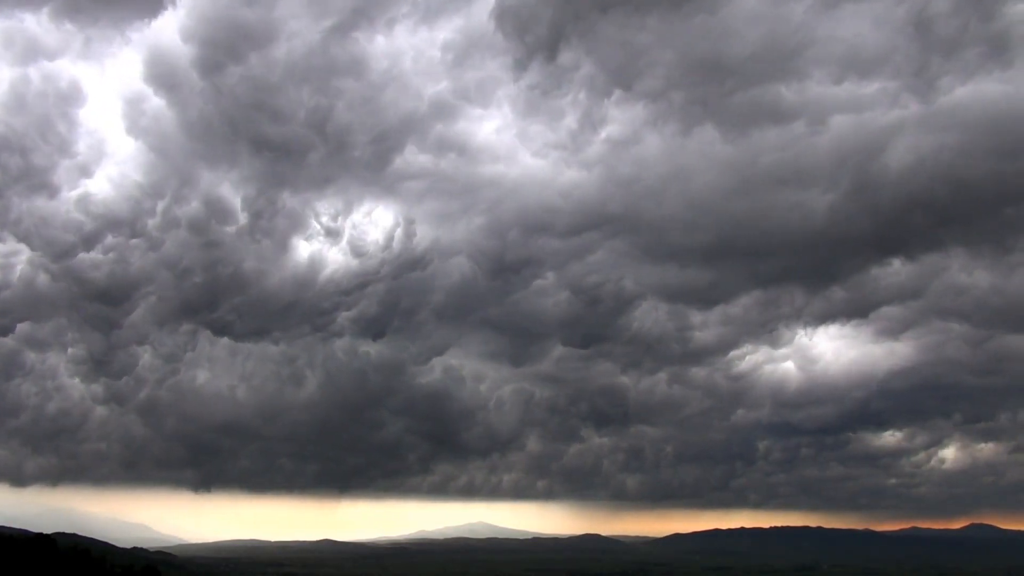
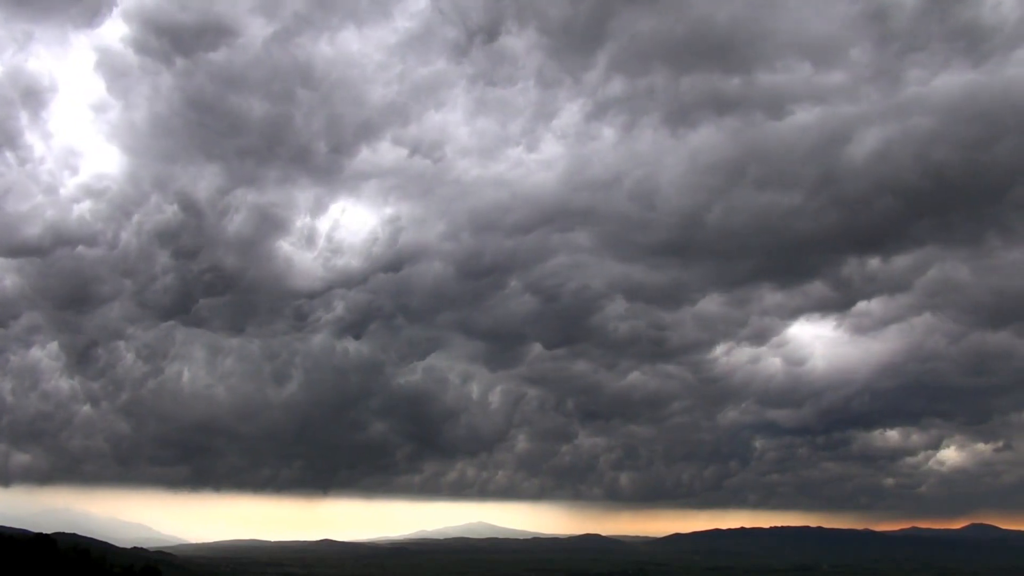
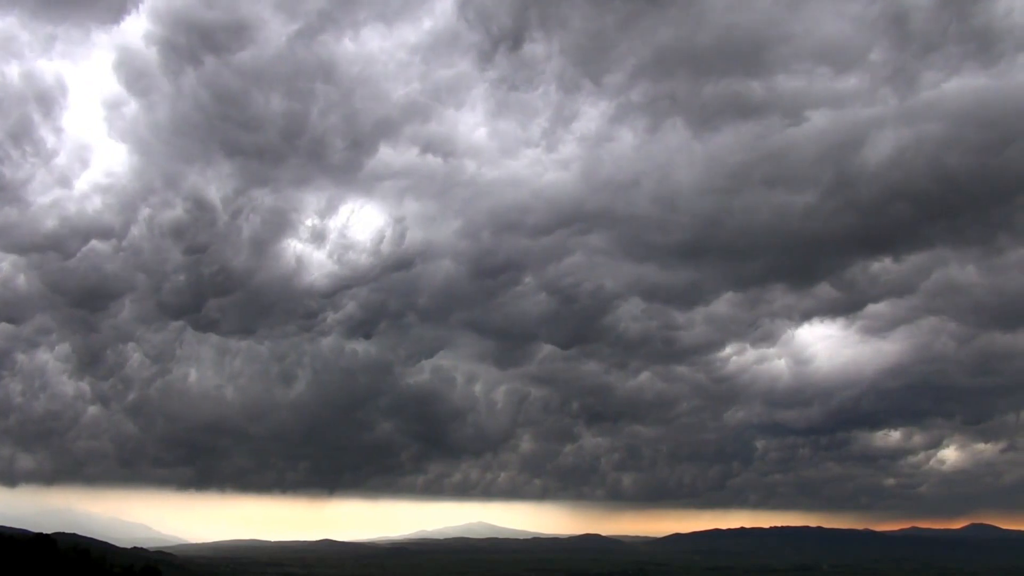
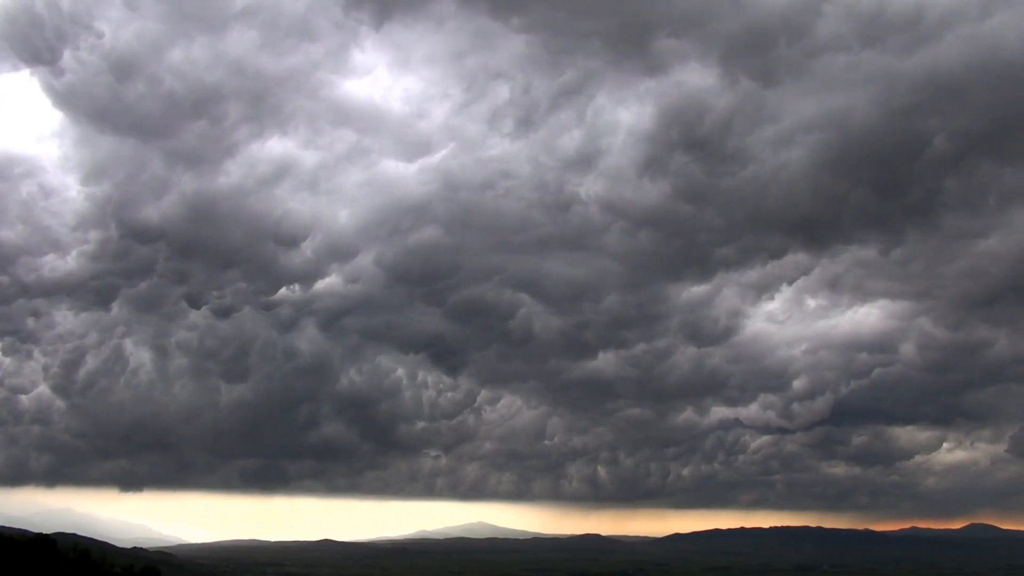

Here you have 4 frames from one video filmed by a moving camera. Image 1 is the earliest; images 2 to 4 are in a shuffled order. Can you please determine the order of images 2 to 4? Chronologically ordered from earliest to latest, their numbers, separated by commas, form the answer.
3, 2, 4
